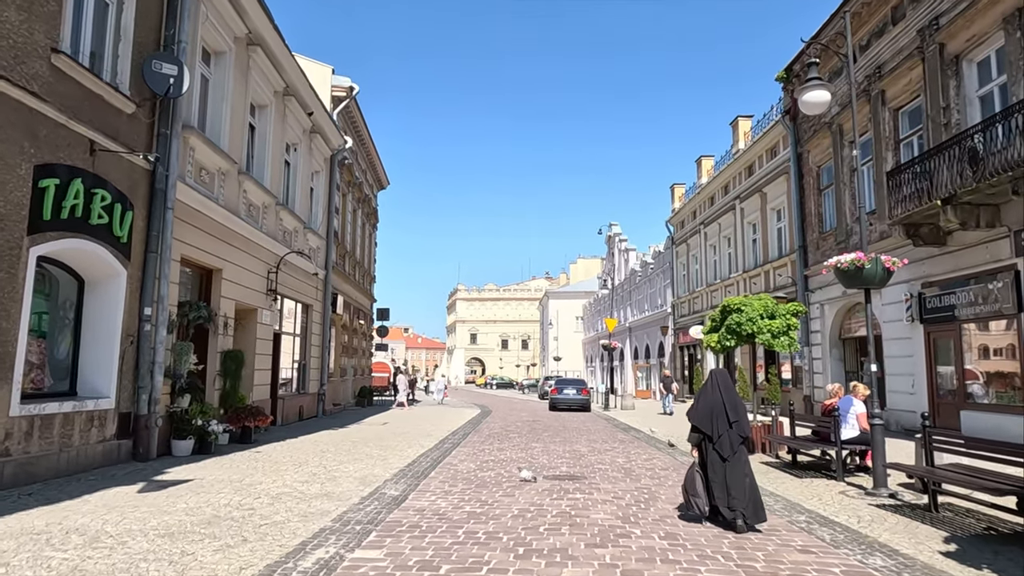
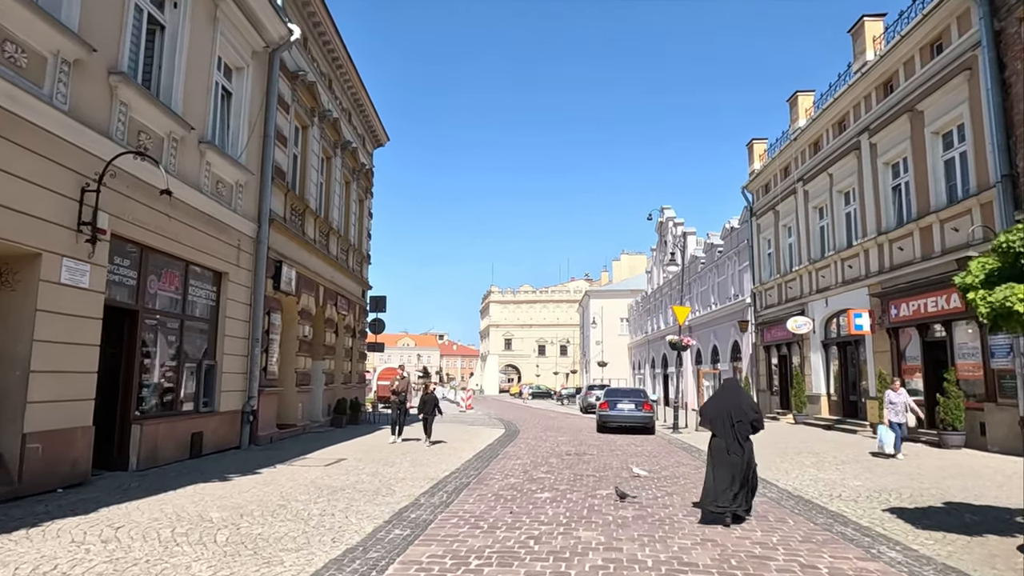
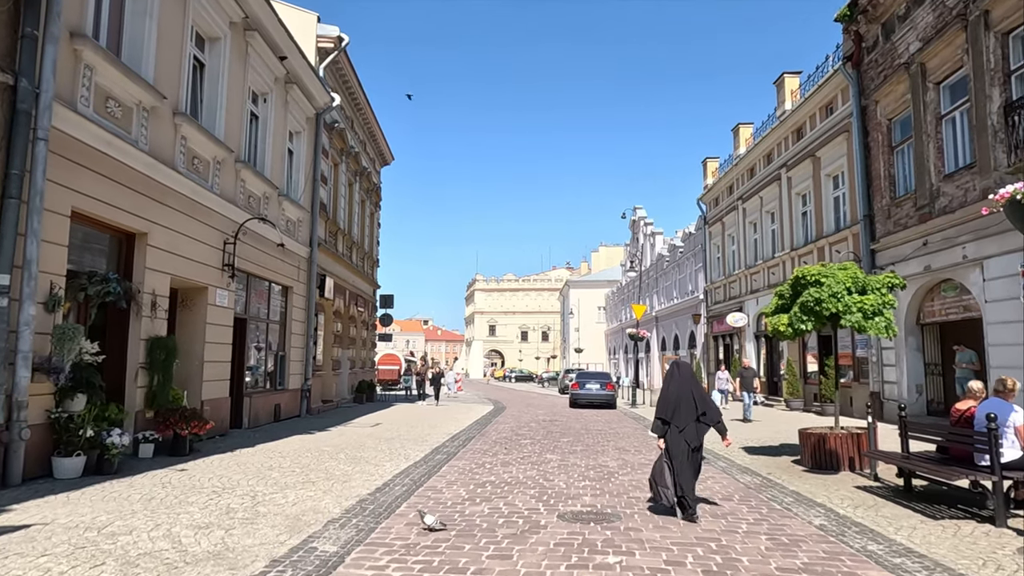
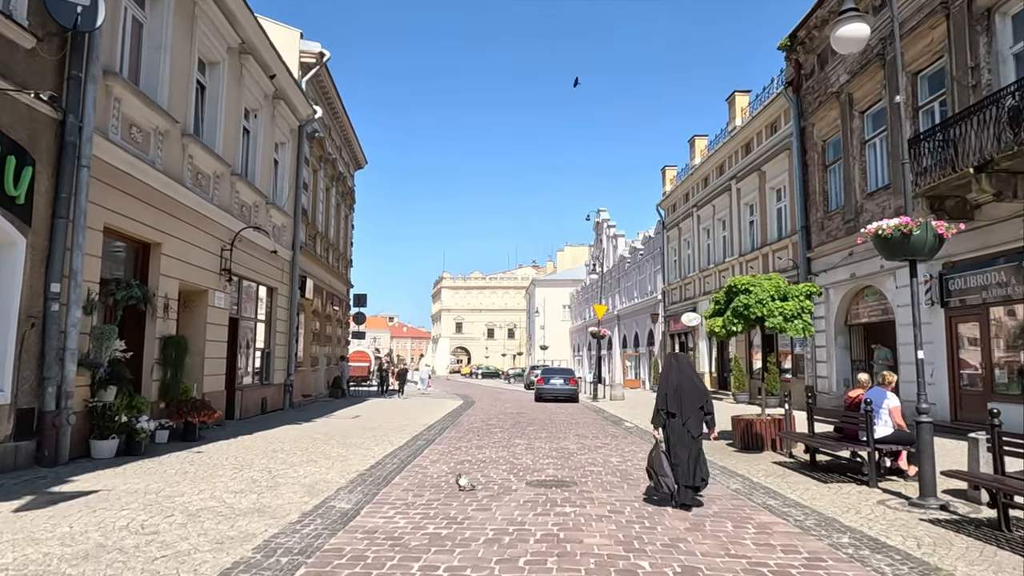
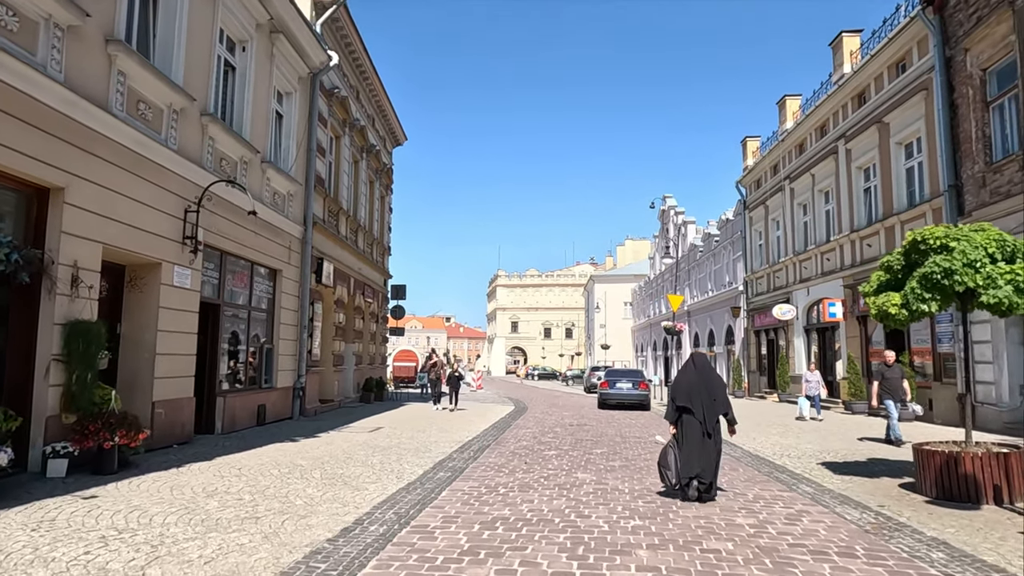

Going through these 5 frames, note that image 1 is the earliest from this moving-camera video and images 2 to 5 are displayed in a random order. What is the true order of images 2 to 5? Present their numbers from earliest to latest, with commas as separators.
4, 3, 5, 2
